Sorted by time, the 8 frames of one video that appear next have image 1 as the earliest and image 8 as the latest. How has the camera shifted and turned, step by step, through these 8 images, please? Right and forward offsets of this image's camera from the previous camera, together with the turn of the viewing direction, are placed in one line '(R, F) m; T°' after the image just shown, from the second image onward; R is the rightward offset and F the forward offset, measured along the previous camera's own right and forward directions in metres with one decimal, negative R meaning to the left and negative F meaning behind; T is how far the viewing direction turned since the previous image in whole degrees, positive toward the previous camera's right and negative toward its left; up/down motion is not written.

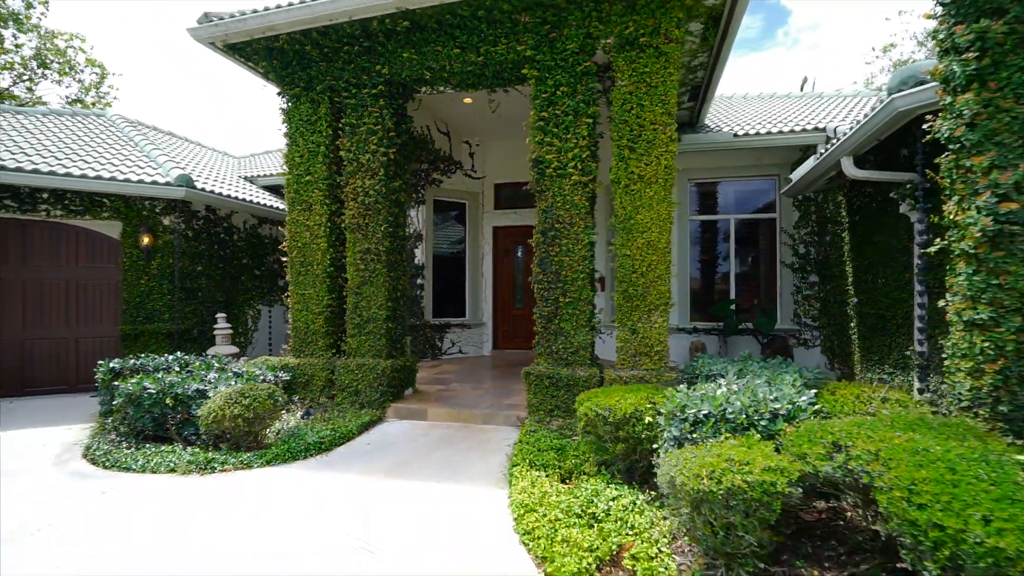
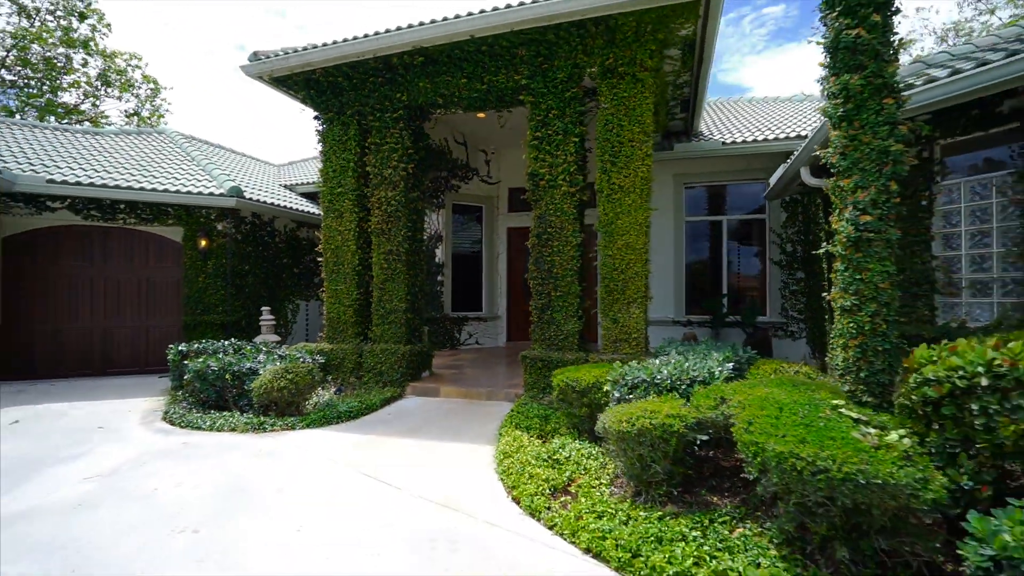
(+0.4, -0.9) m; -3°
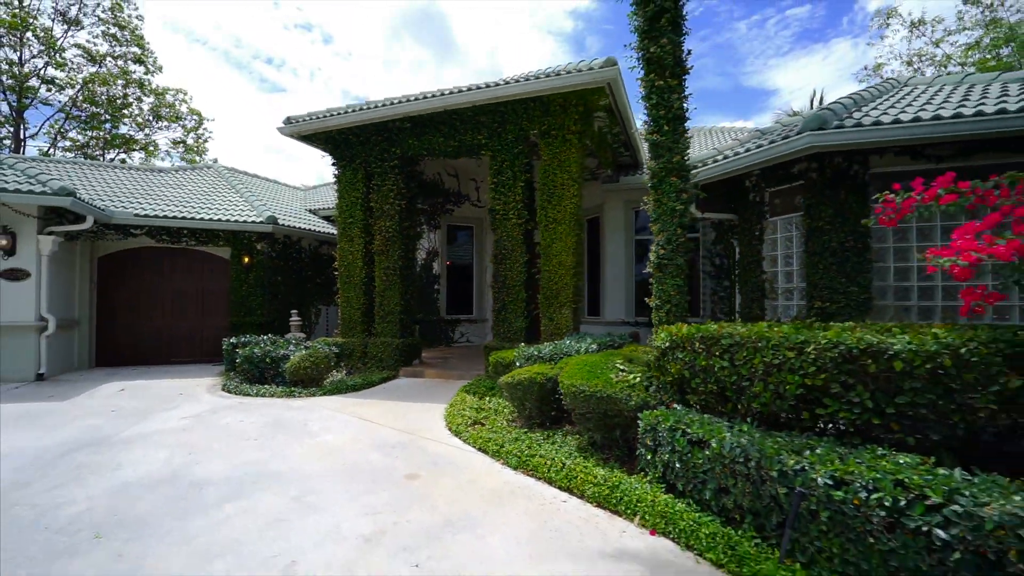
(+0.9, -2.1) m; -3°
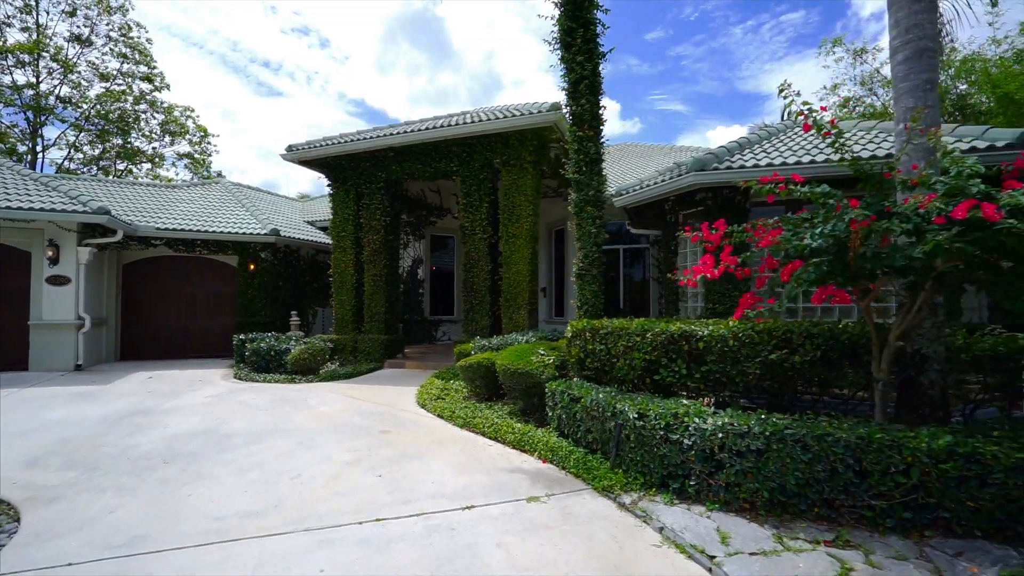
(+0.6, -1.5) m; 0°
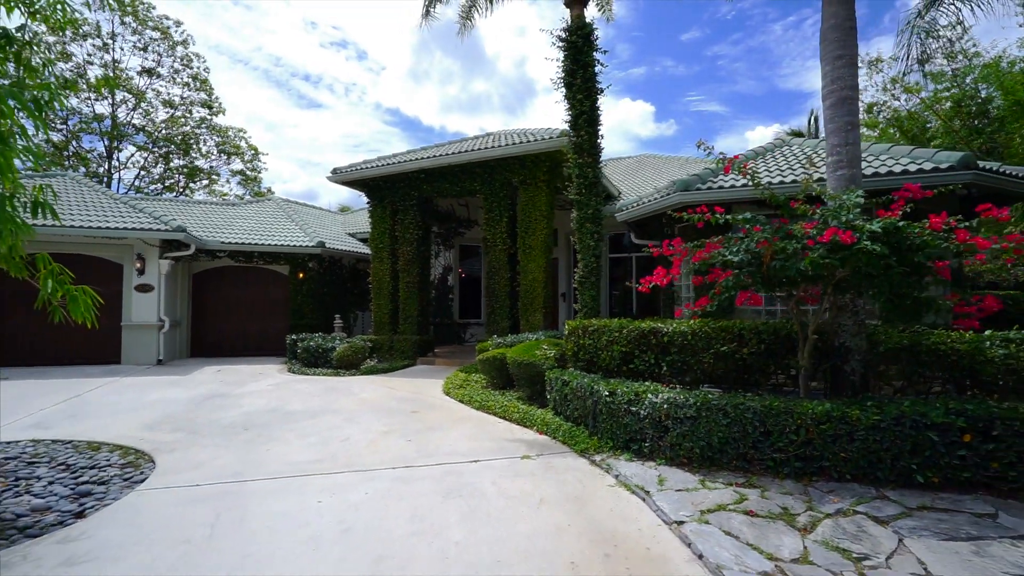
(+0.4, -1.2) m; -4°
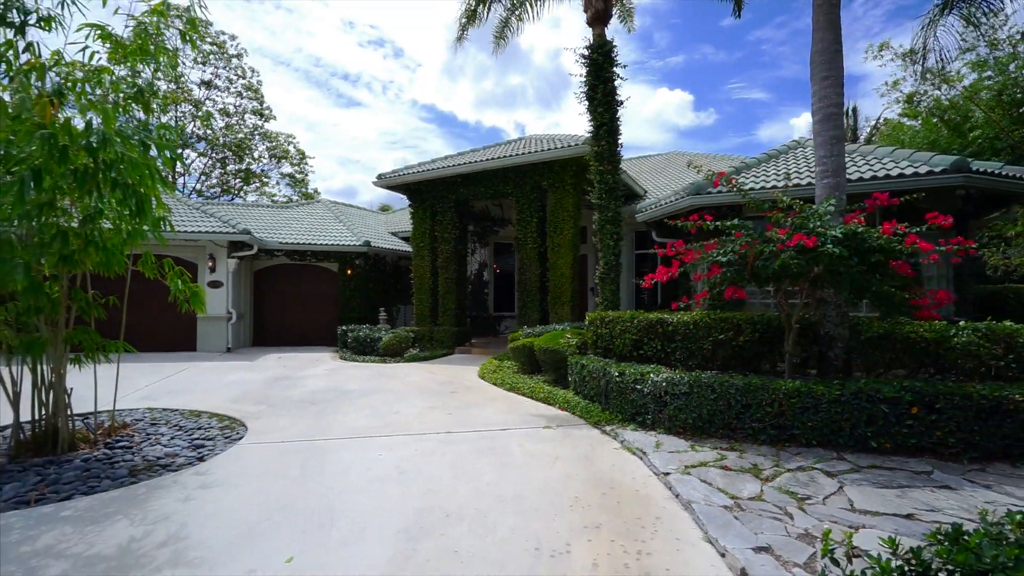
(+0.1, -0.9) m; -4°
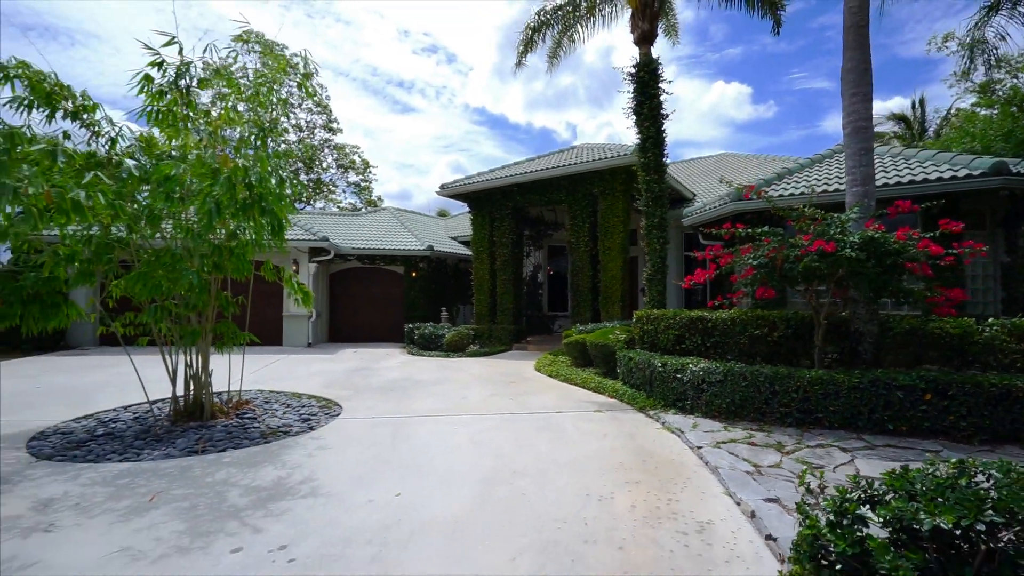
(0.0, -0.9) m; -6°
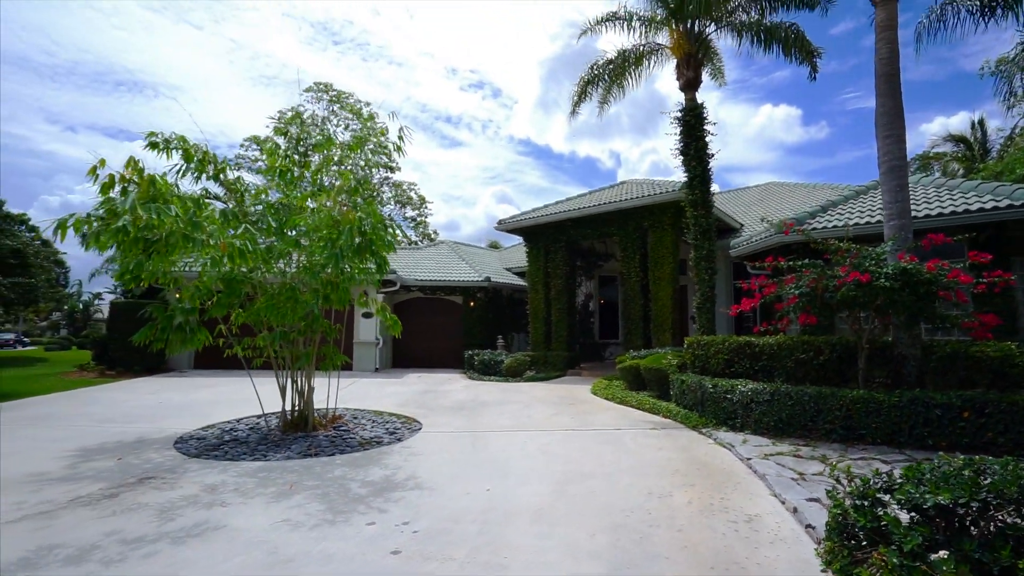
(-0.2, -0.9) m; -5°
